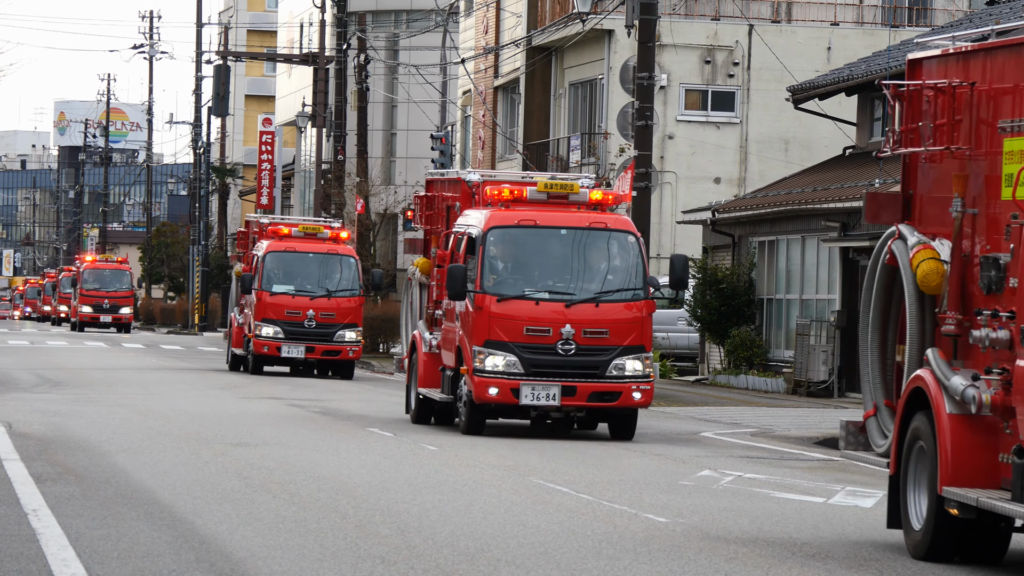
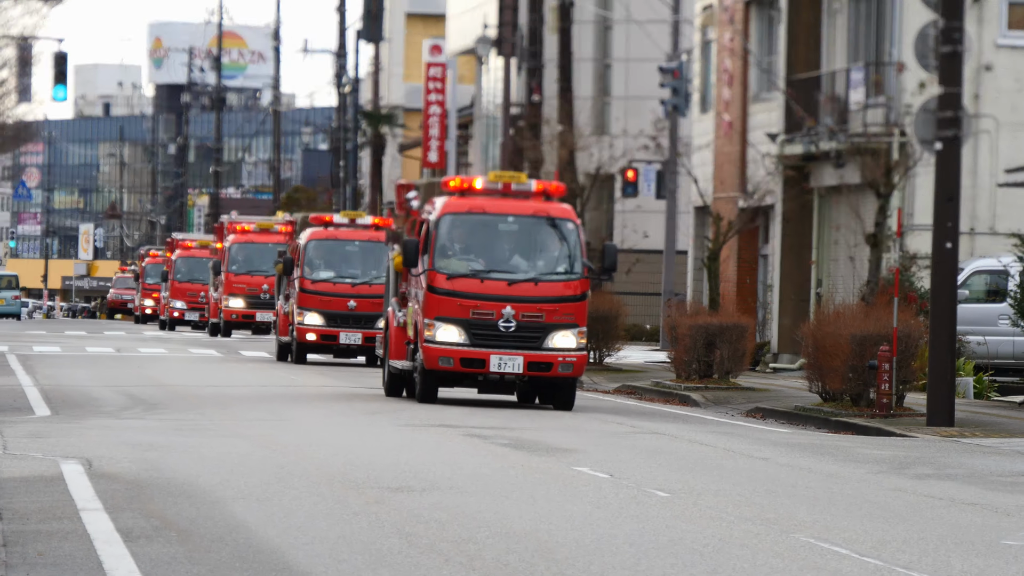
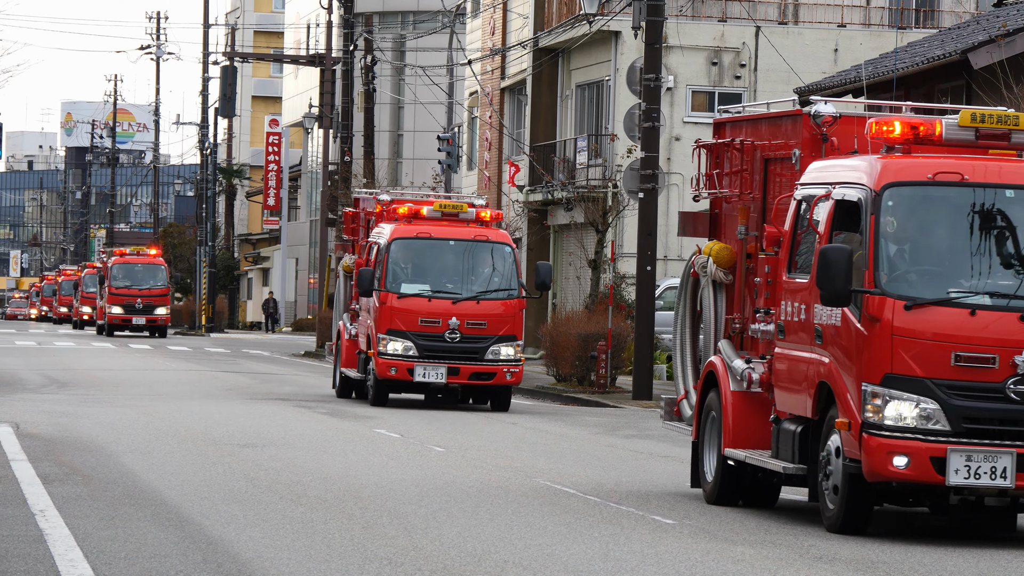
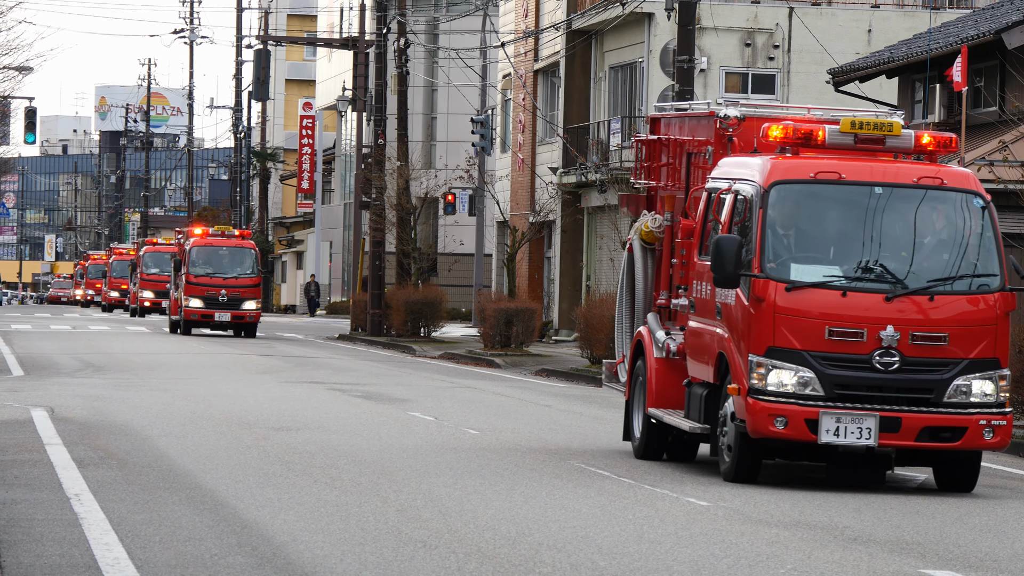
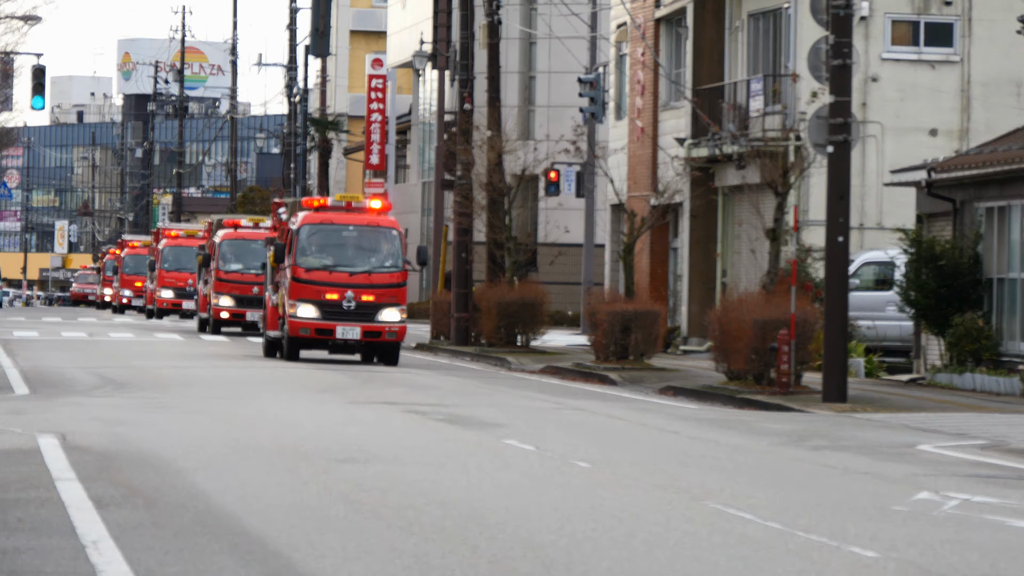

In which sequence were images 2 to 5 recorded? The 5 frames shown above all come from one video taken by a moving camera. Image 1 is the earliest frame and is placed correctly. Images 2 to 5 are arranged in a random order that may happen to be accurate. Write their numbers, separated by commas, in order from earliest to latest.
3, 4, 5, 2
